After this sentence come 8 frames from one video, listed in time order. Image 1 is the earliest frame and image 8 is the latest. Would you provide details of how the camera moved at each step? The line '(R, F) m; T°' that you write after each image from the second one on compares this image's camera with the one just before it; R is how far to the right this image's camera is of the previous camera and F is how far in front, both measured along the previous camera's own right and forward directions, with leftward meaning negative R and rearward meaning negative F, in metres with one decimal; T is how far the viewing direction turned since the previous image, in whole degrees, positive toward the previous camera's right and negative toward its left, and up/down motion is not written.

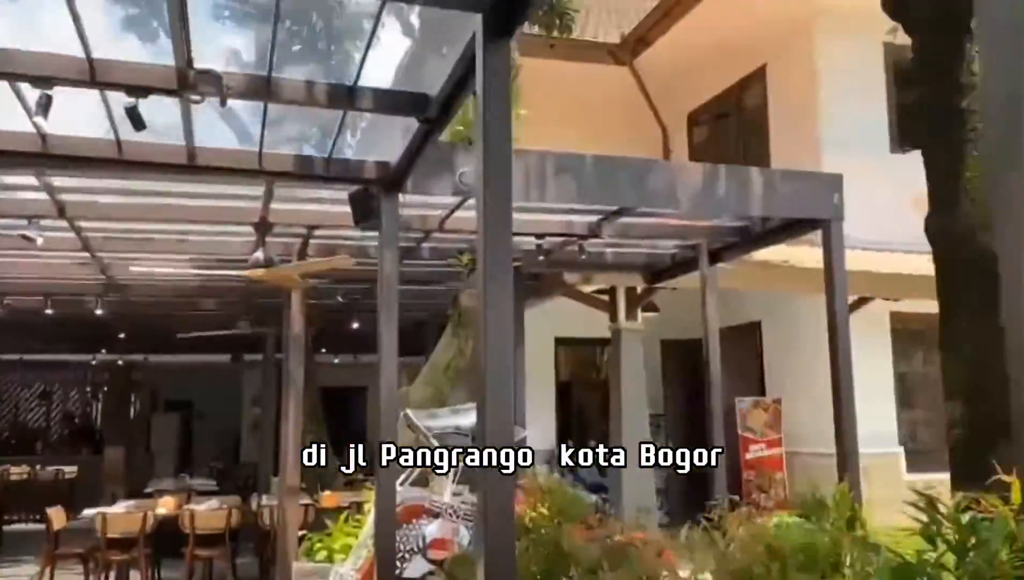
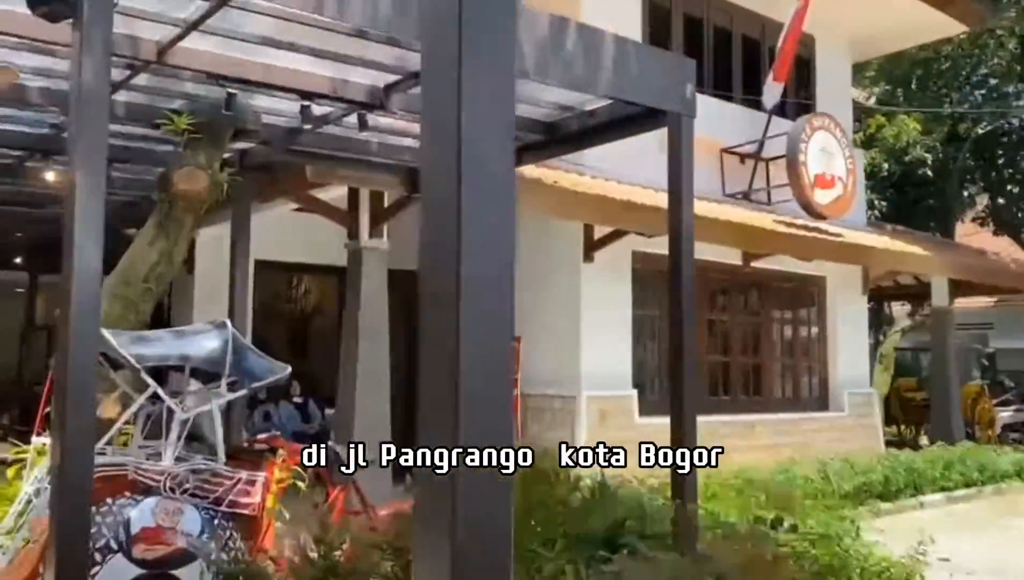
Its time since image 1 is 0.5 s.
(-0.4, +1.6) m; +22°
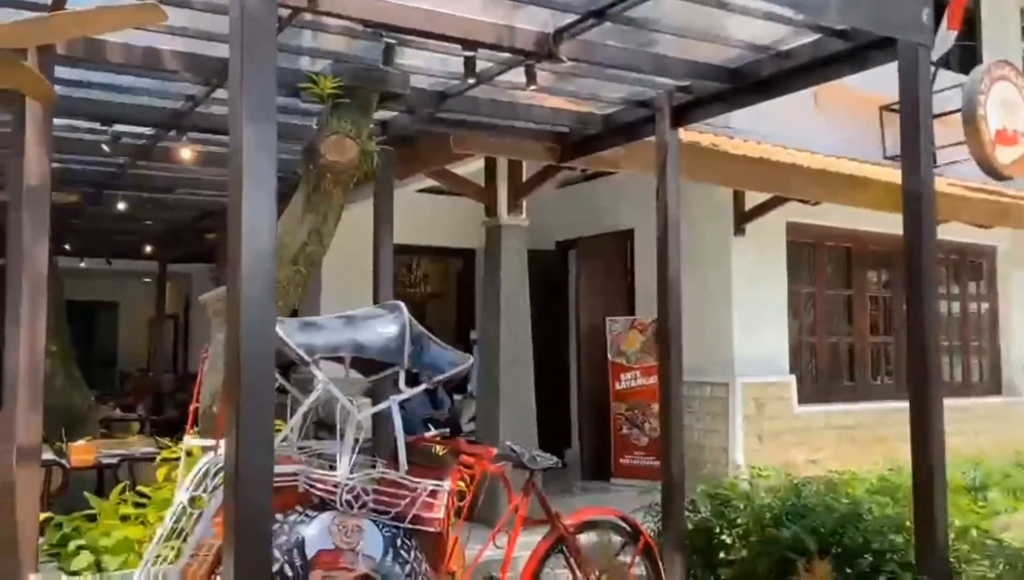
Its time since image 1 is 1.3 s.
(-0.5, +0.6) m; -6°
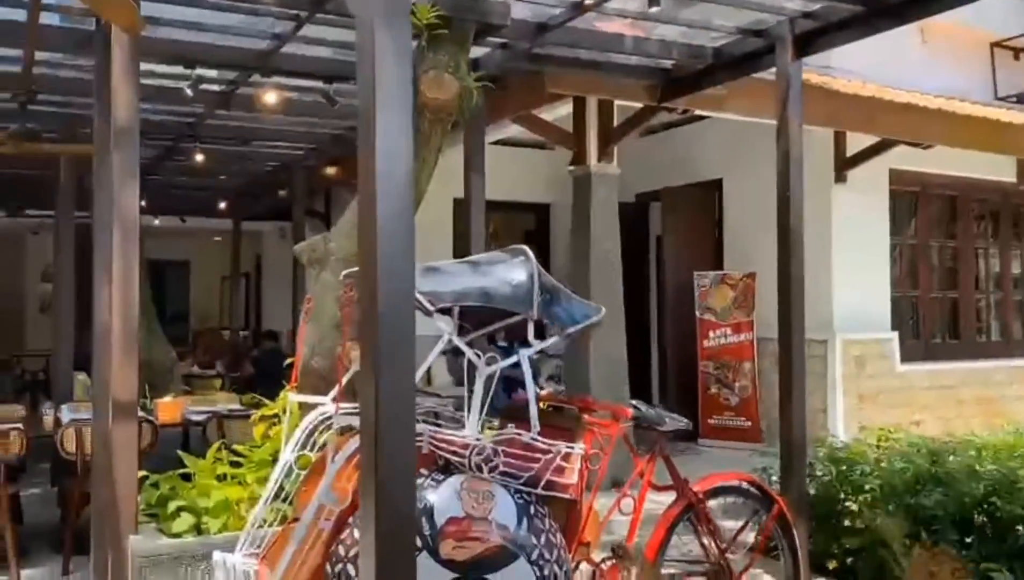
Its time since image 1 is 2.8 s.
(-0.3, +0.3) m; -4°
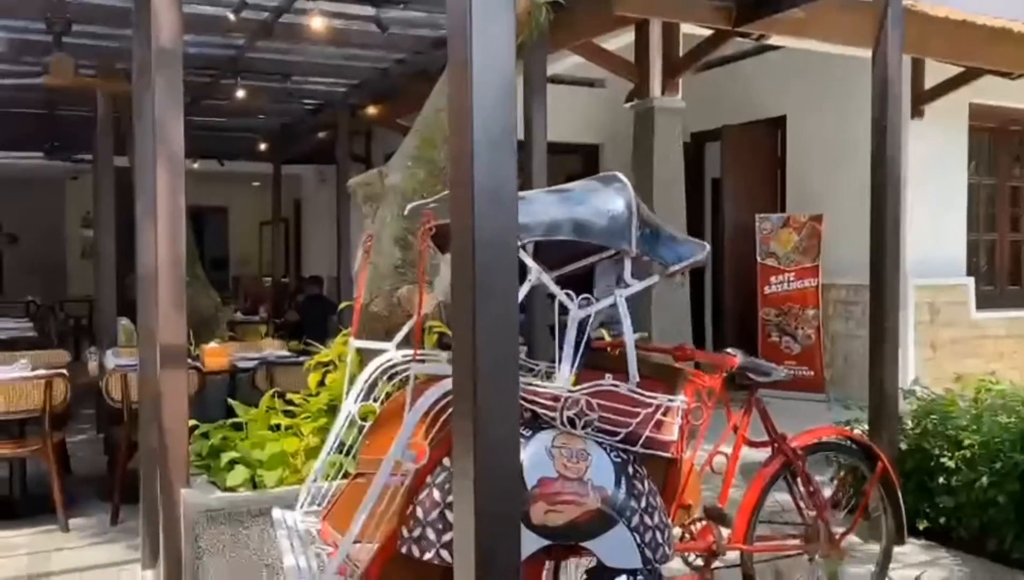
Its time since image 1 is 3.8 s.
(-0.2, +0.3) m; -2°
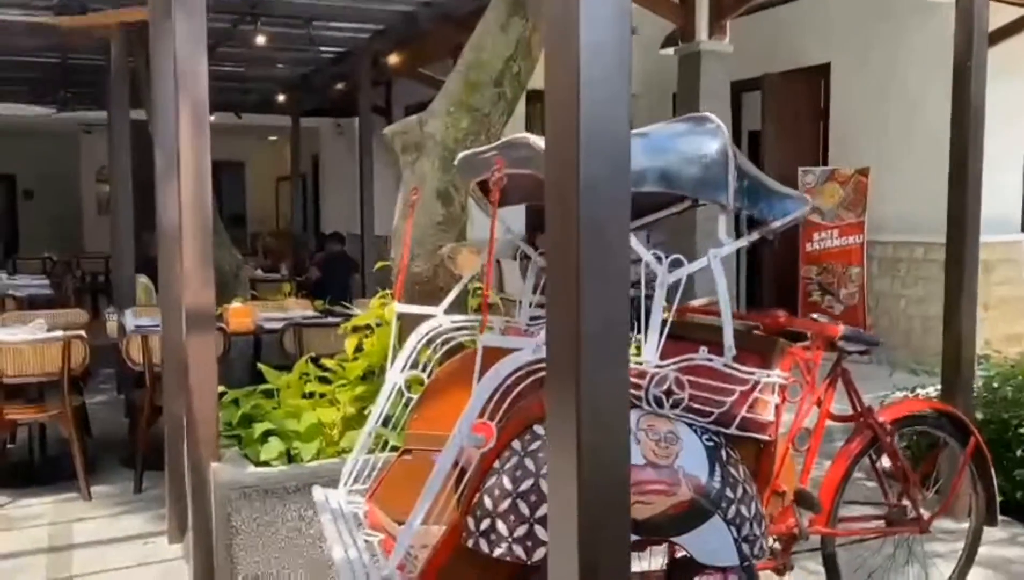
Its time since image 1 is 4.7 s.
(-0.2, +0.3) m; -1°
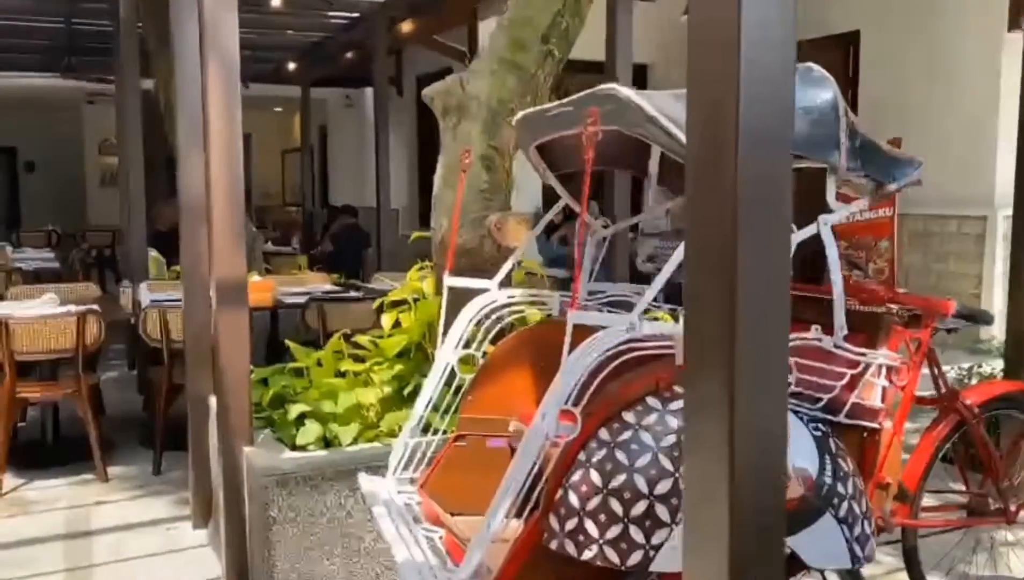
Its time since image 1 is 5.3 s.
(-0.2, +0.2) m; 0°
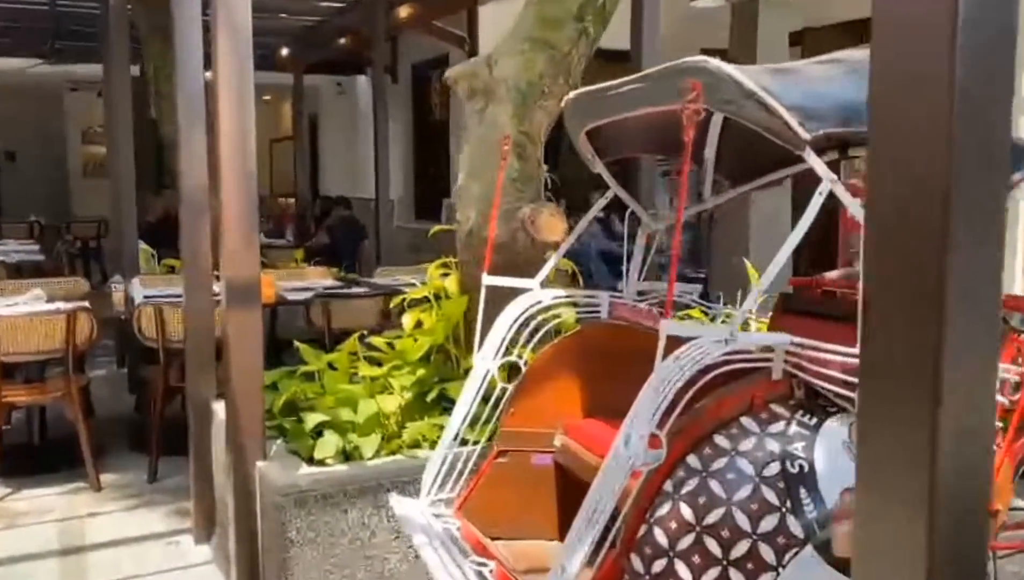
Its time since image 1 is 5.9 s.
(-0.2, +0.2) m; +1°
